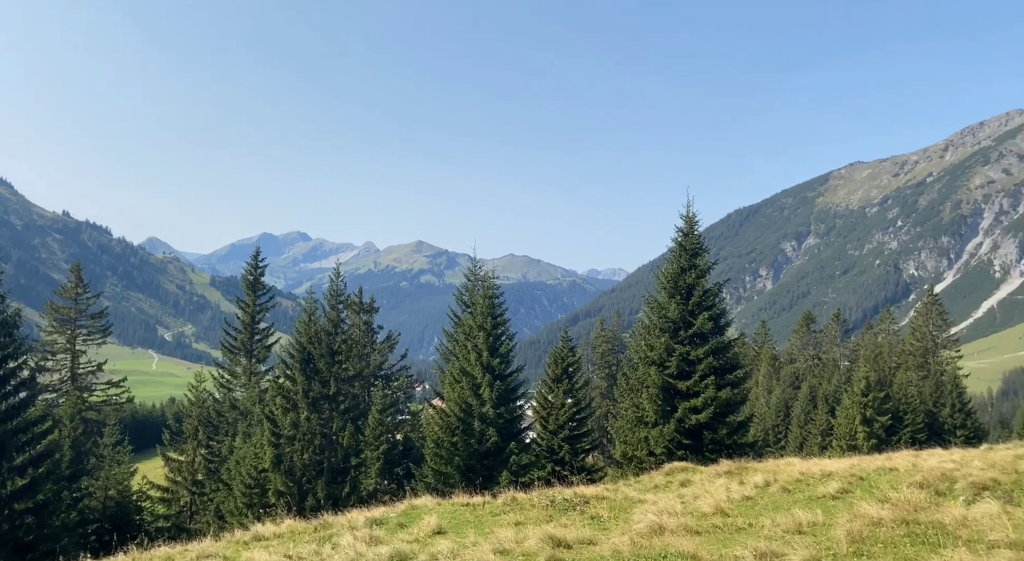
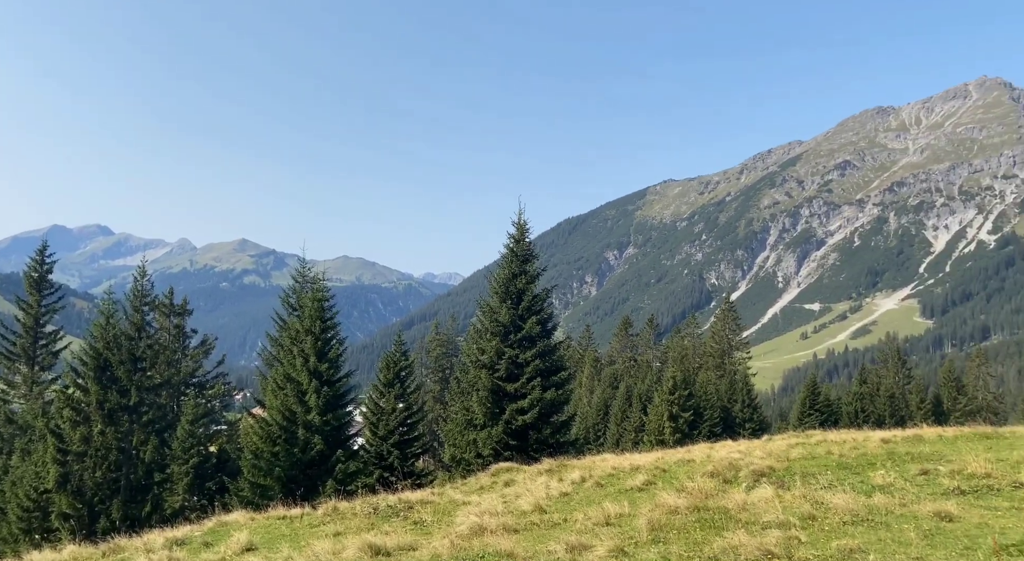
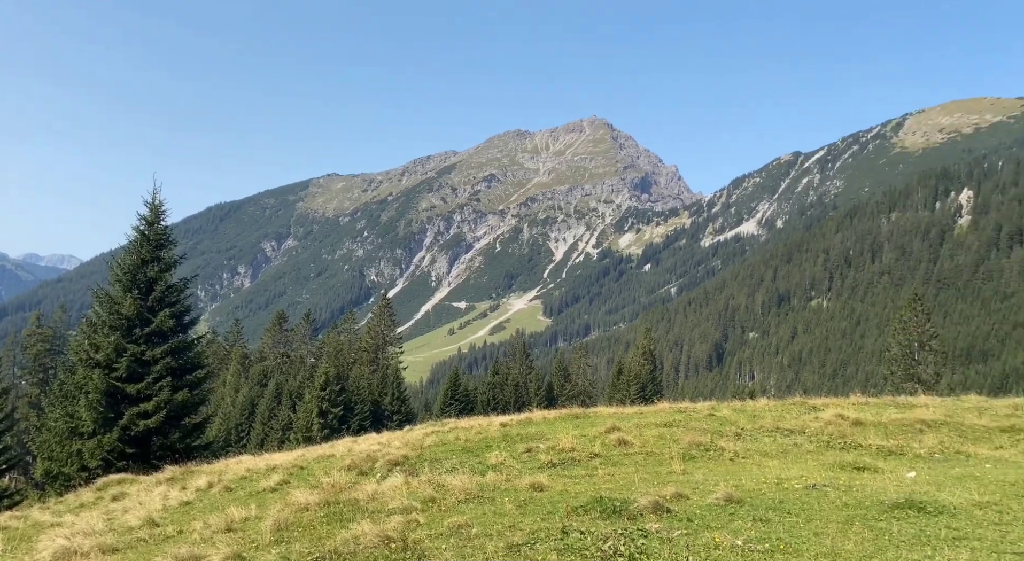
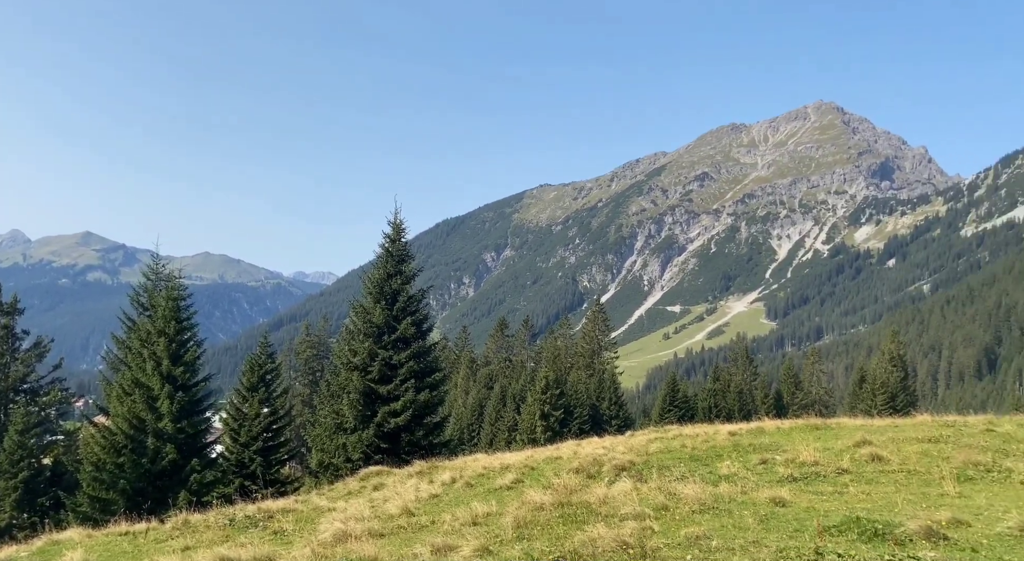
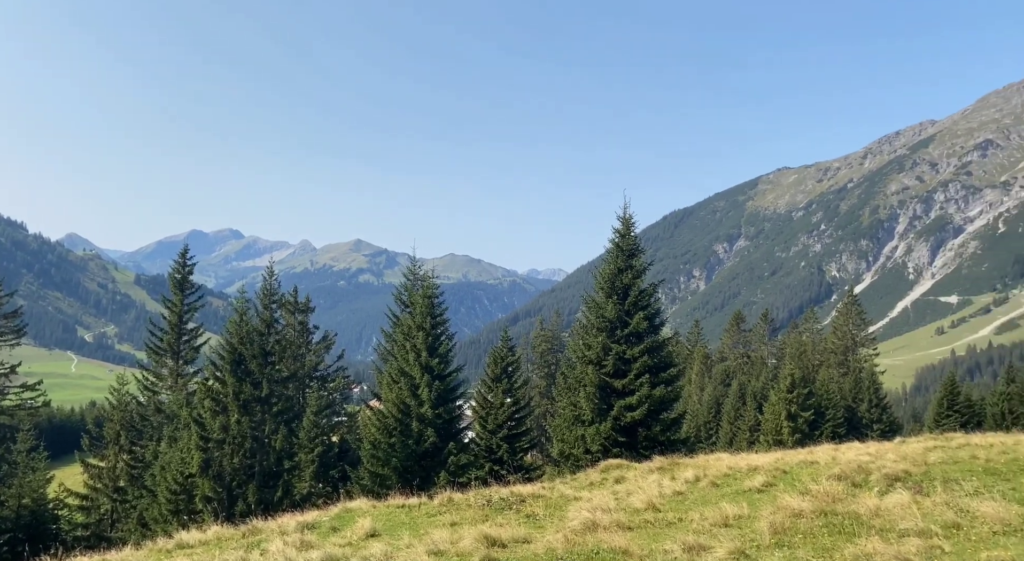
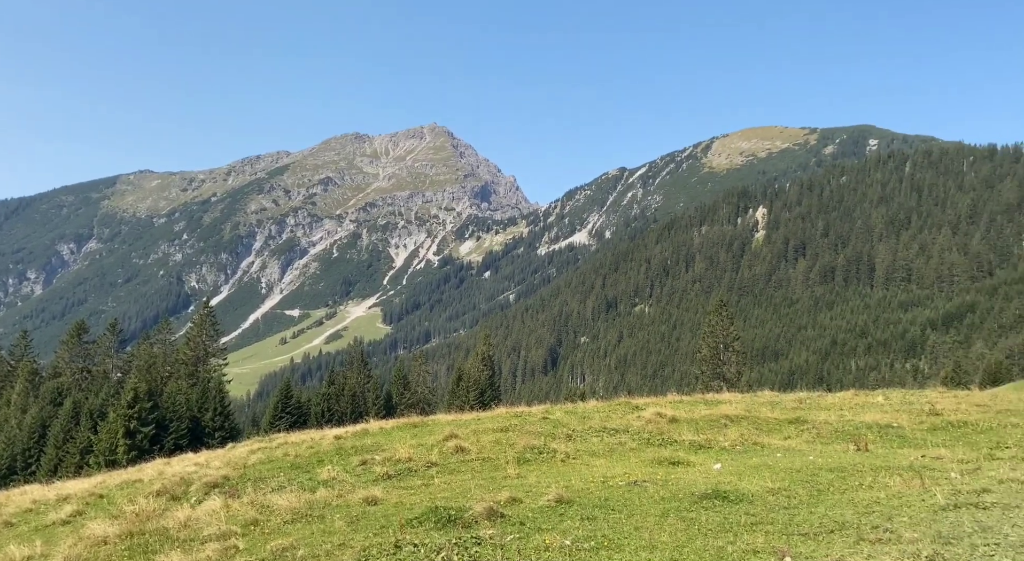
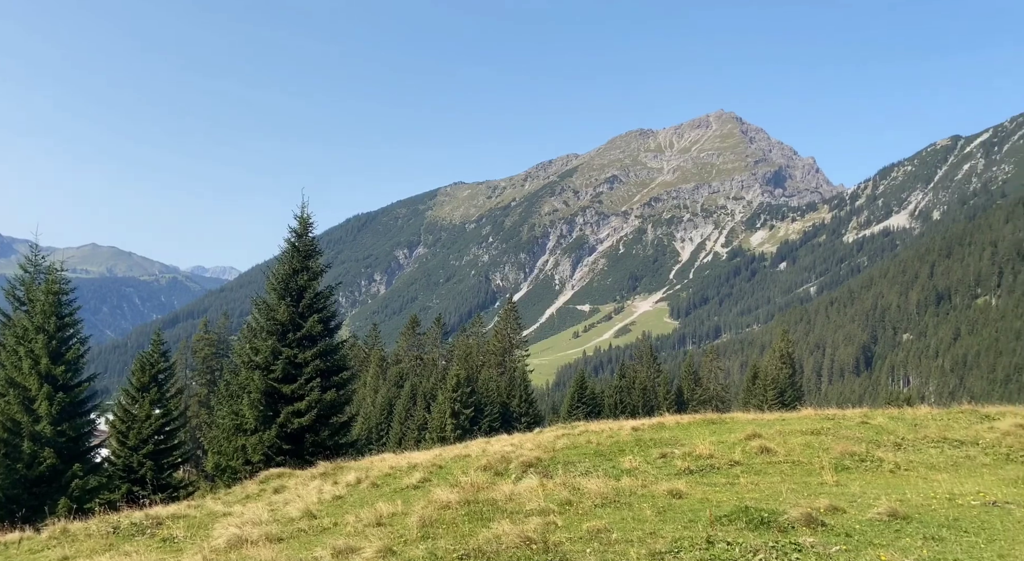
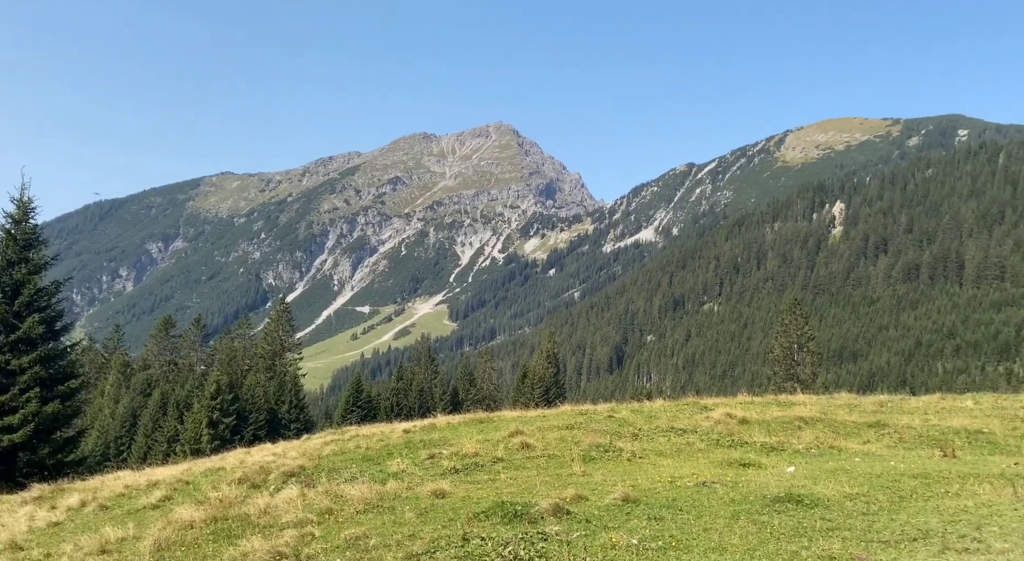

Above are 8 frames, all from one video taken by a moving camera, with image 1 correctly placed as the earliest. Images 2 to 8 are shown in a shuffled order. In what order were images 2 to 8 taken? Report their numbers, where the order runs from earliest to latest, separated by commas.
5, 2, 4, 7, 3, 8, 6
